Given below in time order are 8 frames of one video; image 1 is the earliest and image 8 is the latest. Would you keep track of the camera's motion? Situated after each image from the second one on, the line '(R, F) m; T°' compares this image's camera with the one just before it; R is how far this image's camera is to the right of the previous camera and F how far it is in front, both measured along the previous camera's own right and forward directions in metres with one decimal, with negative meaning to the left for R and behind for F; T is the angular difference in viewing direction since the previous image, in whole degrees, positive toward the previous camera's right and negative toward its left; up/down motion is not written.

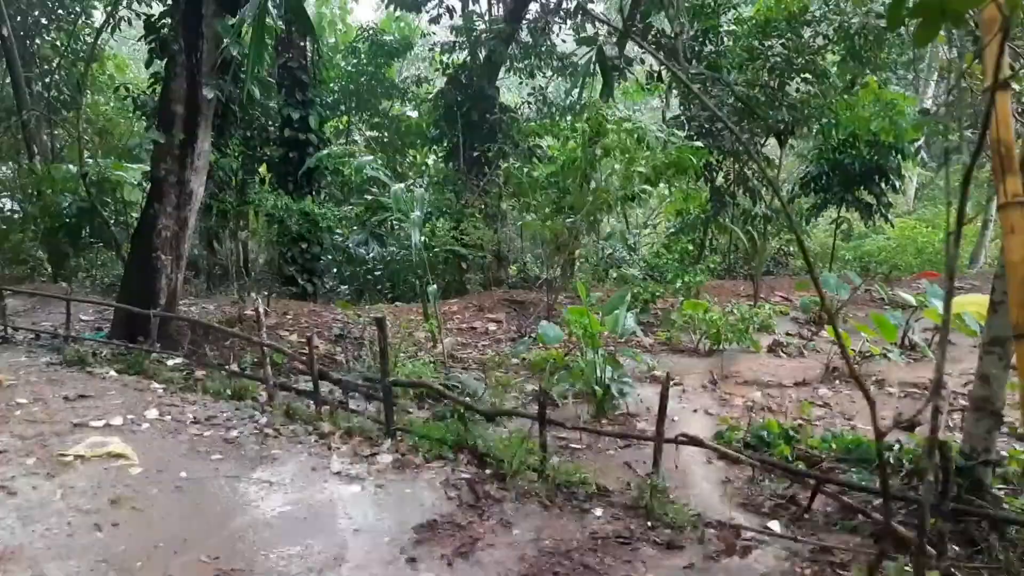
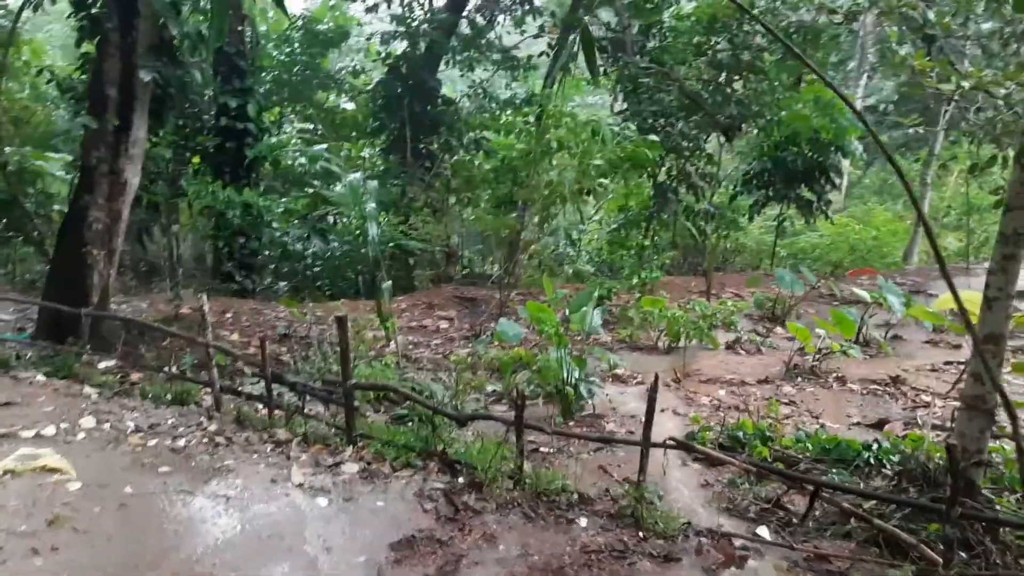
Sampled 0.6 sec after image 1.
(-0.2, +0.2) m; +4°
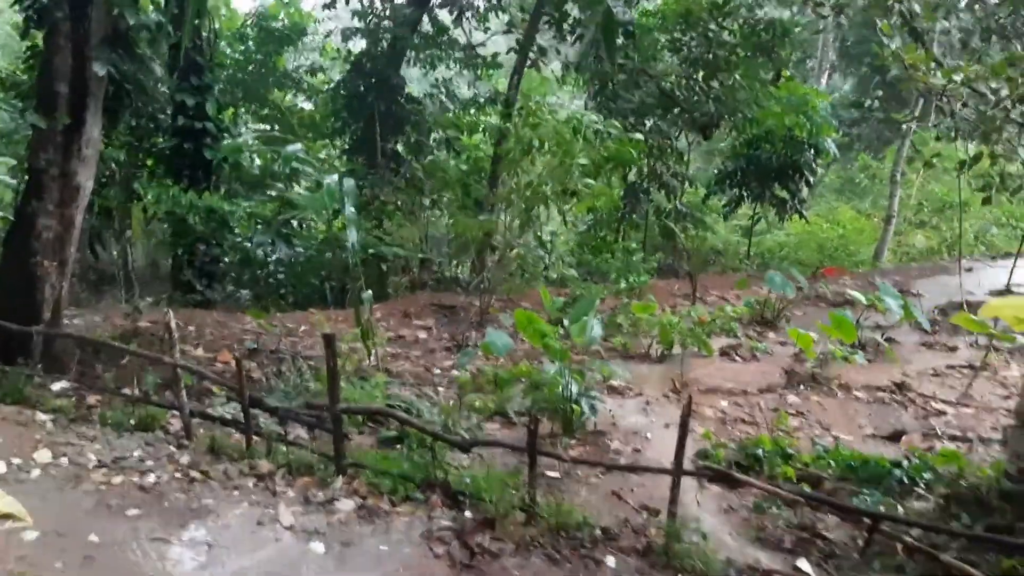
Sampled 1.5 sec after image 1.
(-0.2, +0.3) m; +3°
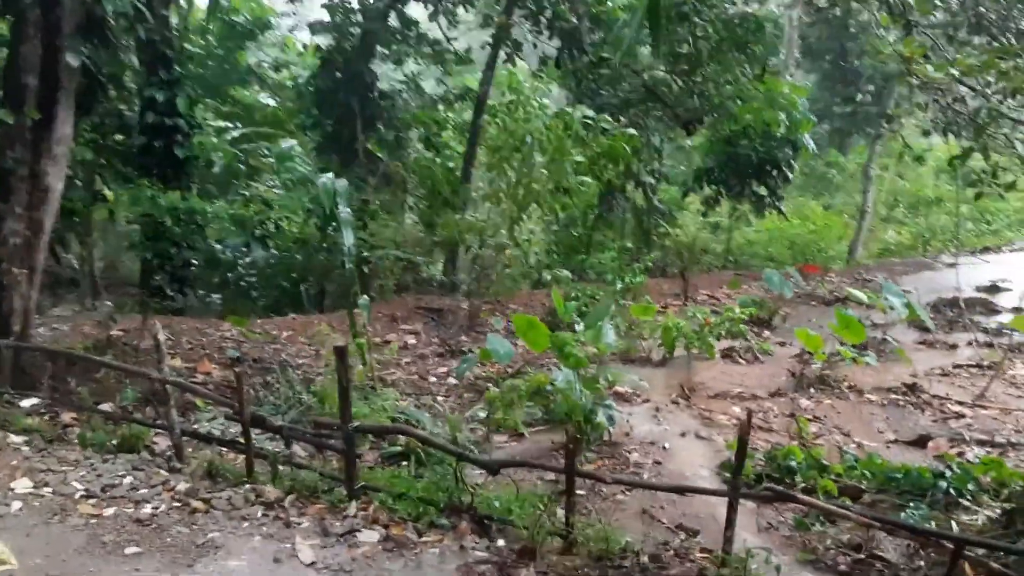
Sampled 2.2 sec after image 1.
(-0.2, +0.2) m; +3°
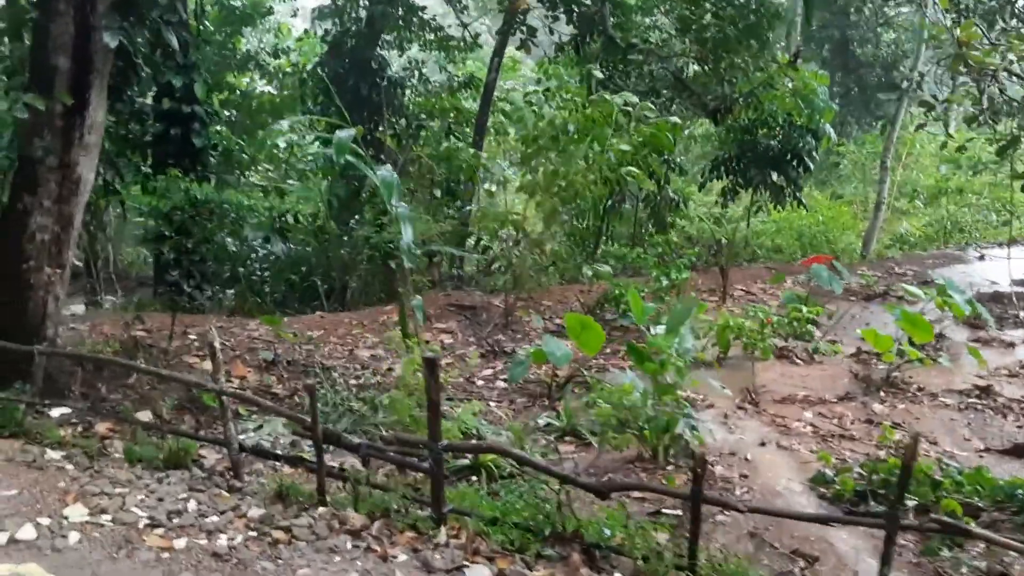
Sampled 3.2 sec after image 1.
(-0.4, +0.3) m; +1°
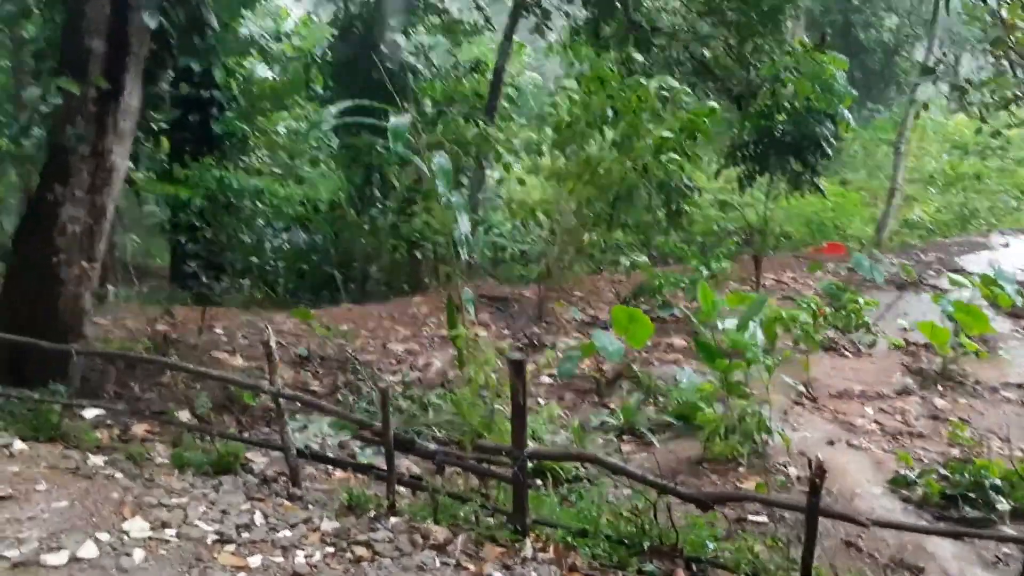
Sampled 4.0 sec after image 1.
(-0.3, +0.2) m; +1°
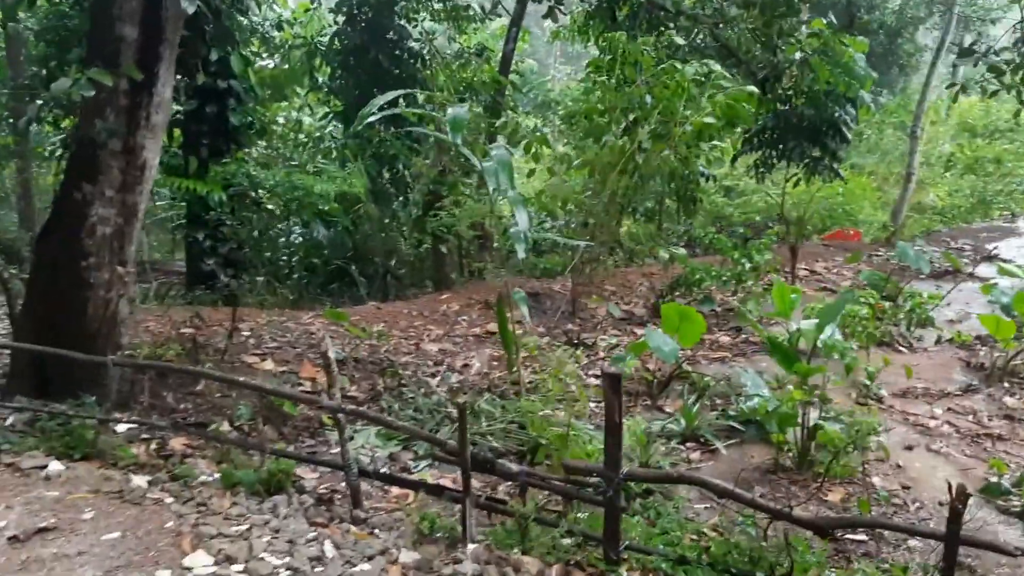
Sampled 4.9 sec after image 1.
(-0.3, +0.2) m; +1°
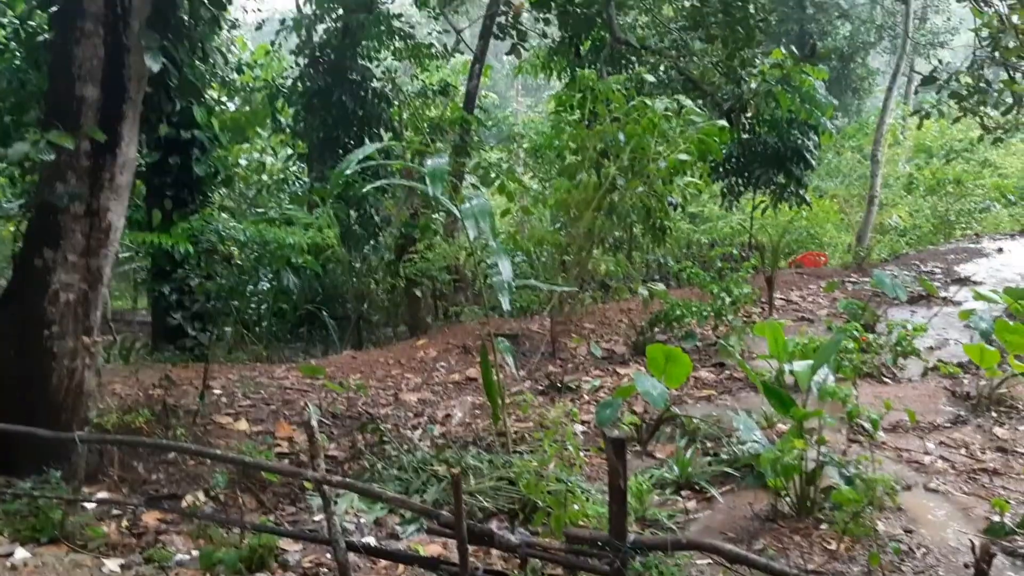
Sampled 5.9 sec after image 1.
(-0.1, +0.1) m; +2°
